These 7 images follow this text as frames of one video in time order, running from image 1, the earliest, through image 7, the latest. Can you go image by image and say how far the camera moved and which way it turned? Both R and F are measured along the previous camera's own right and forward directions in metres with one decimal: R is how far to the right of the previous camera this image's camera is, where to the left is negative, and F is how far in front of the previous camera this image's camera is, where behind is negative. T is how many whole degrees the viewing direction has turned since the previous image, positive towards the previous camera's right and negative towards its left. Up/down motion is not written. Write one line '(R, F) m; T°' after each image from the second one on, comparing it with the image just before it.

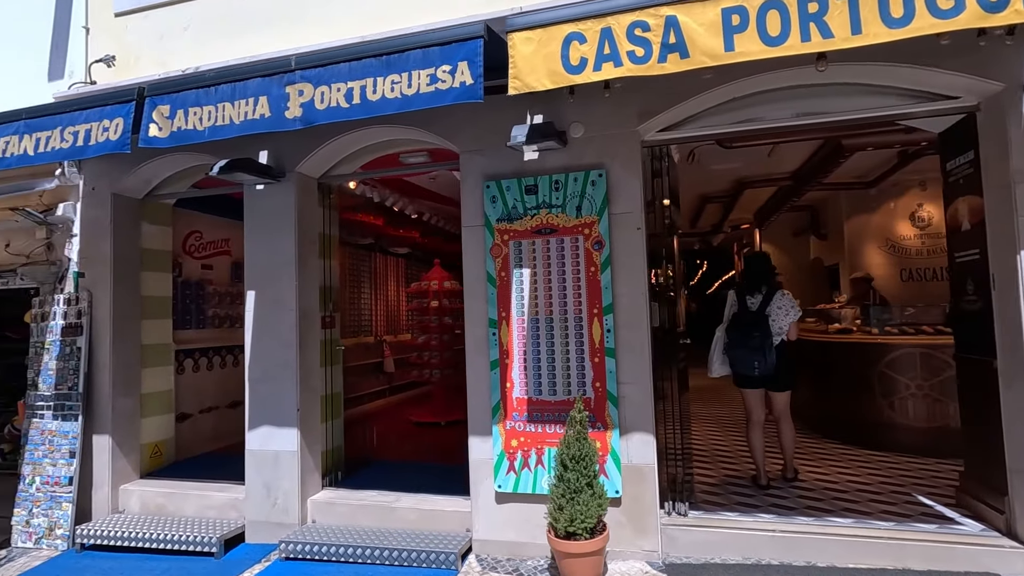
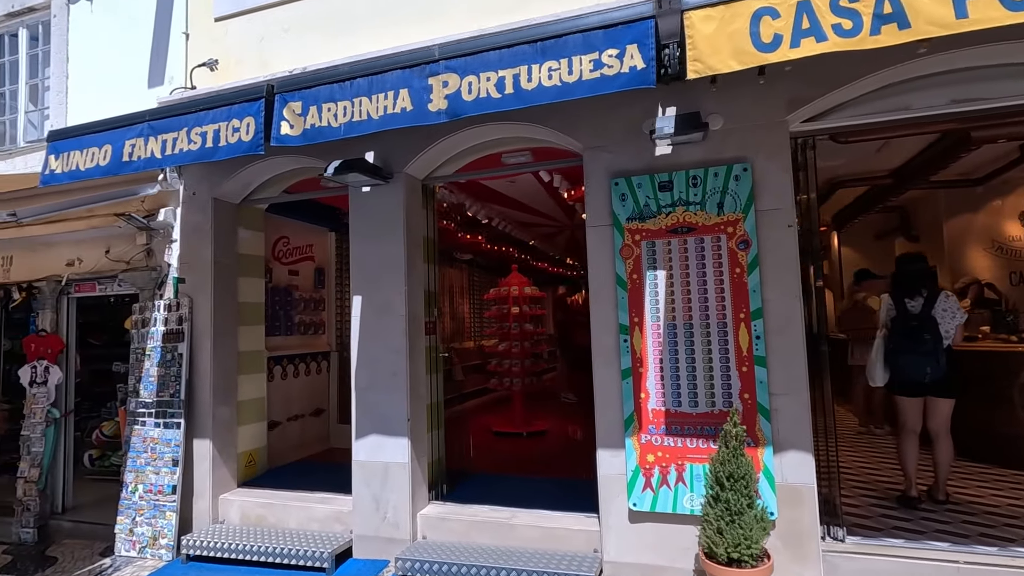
(-0.8, +0.2) m; -3°
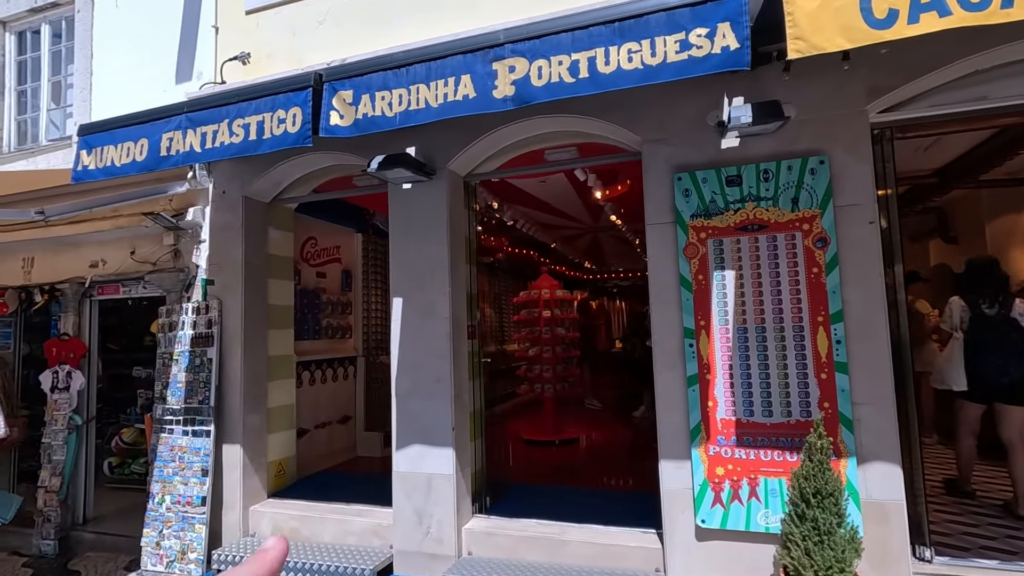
(-0.4, +0.2) m; 0°
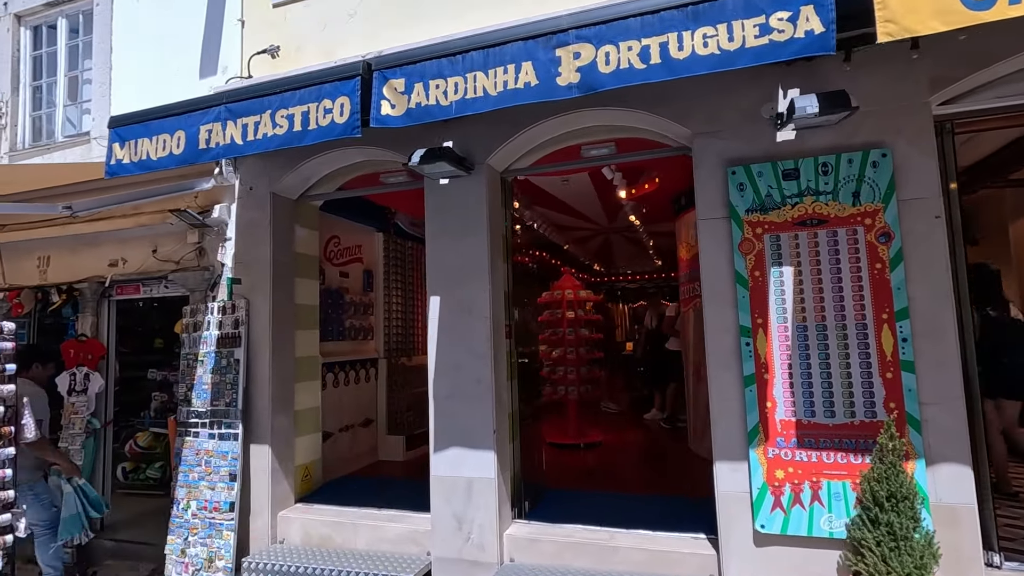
(-0.4, +0.1) m; 0°
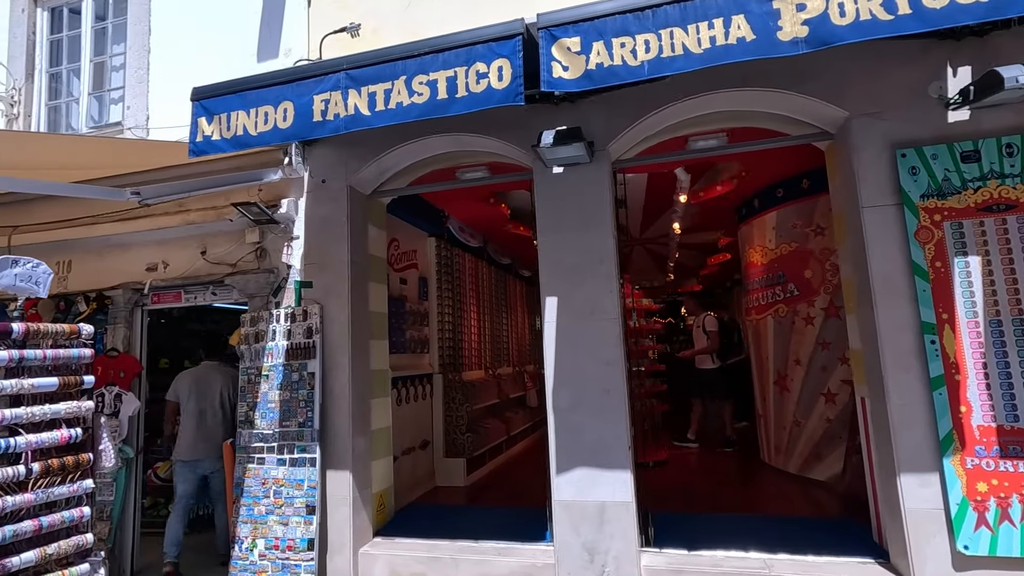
(-1.1, +0.5) m; +3°
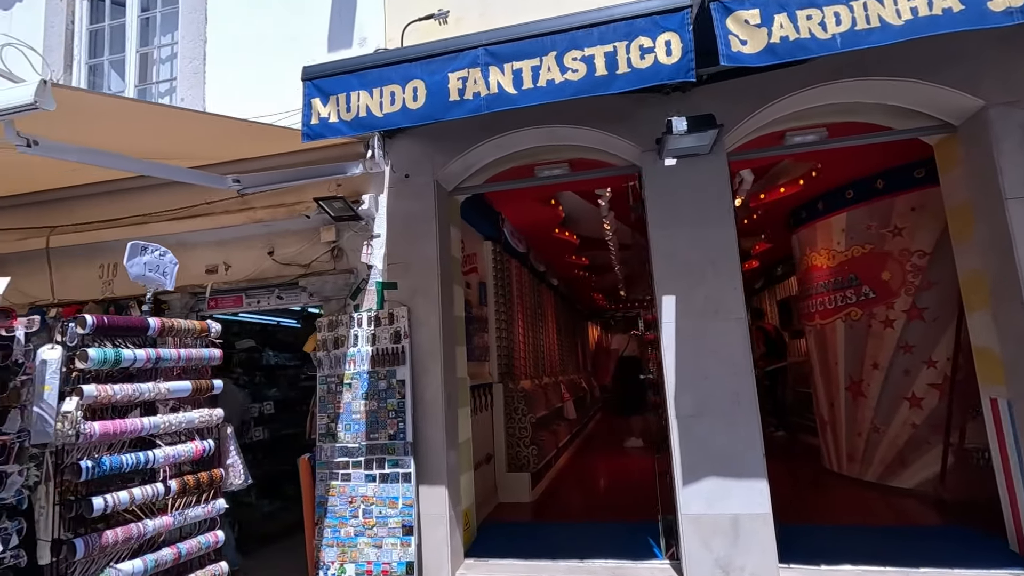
(-0.9, +0.3) m; +2°
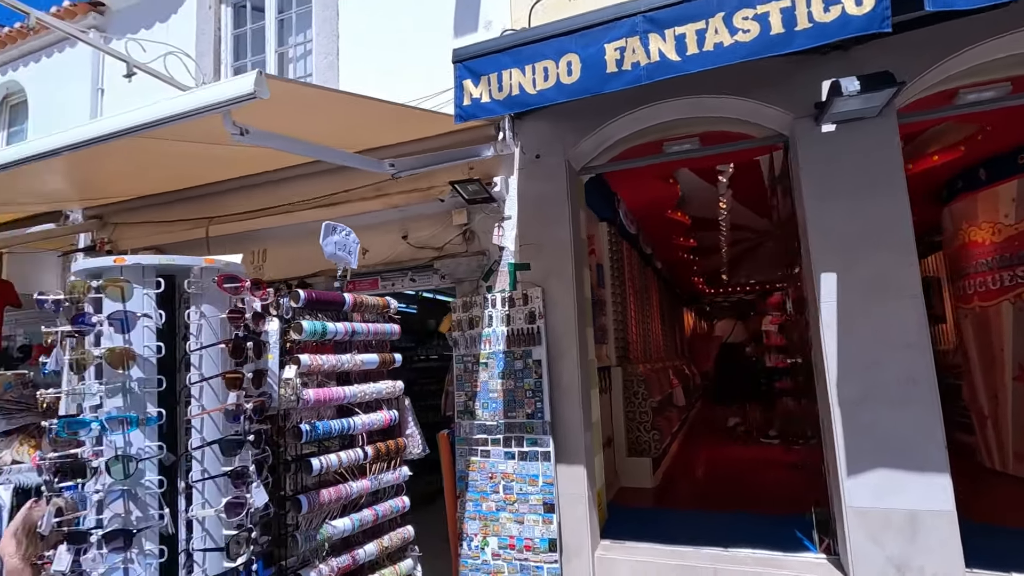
(-0.4, 0.0) m; -8°
